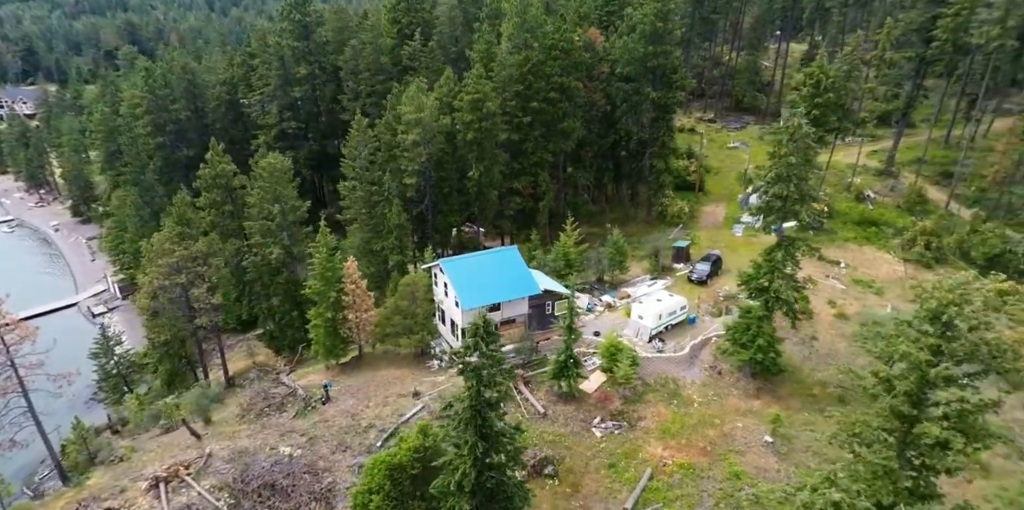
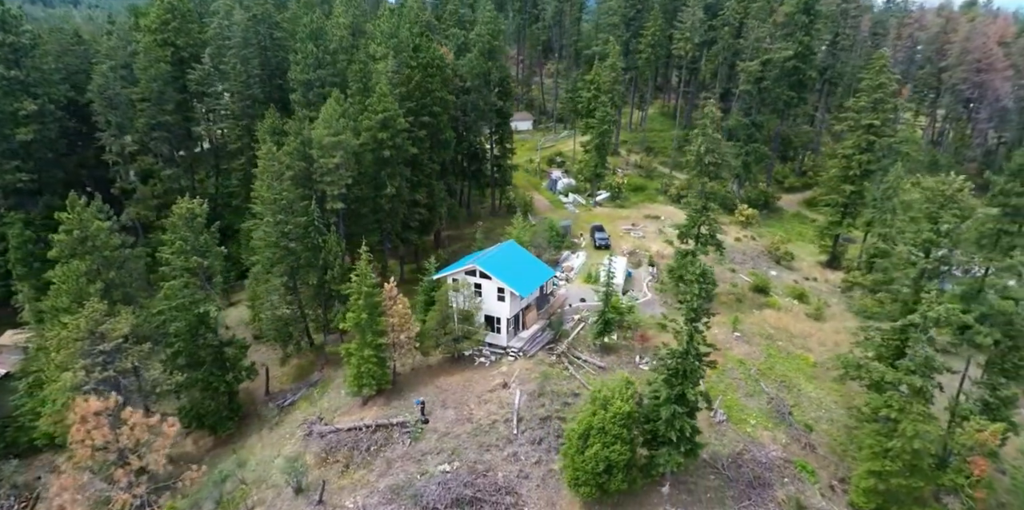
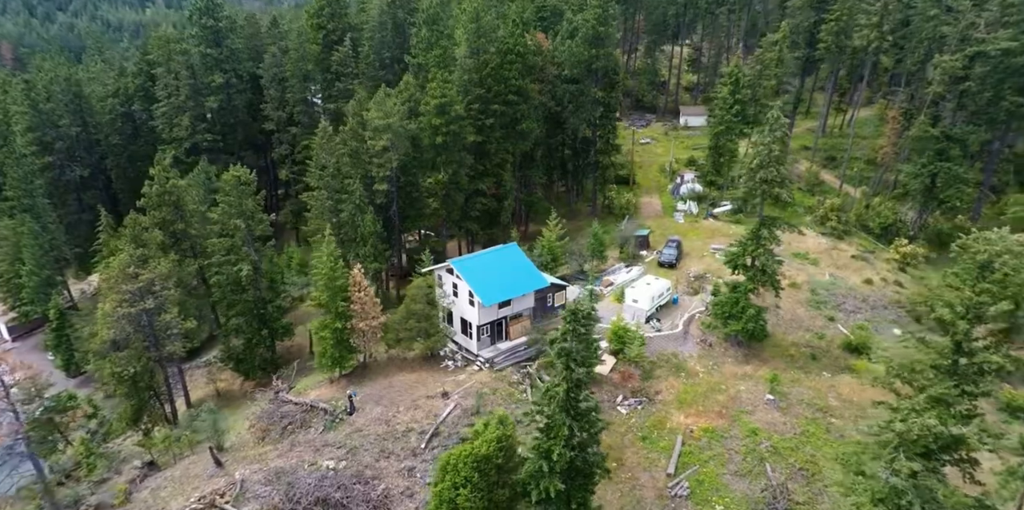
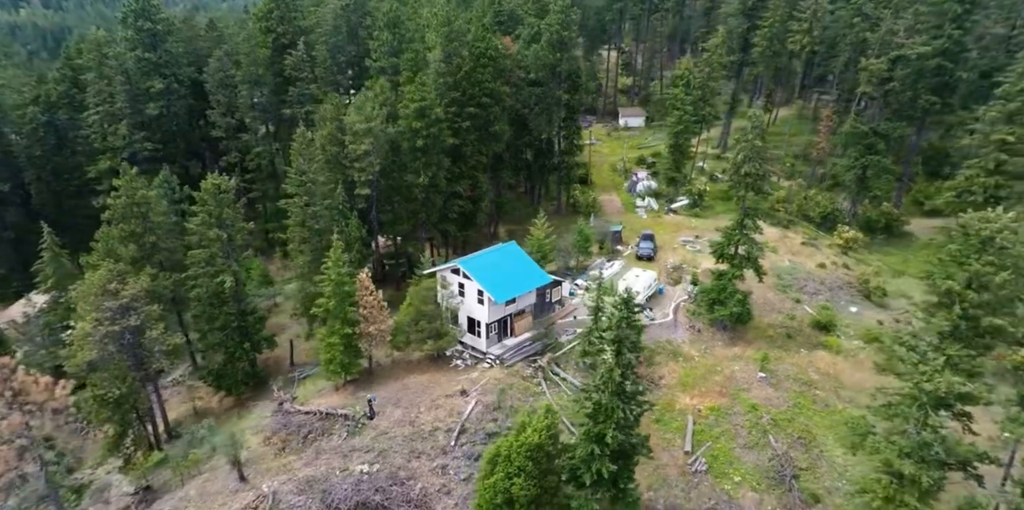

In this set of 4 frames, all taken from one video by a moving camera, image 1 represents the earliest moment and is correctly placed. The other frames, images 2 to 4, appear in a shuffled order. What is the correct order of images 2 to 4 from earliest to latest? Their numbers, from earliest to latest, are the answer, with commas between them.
3, 4, 2
